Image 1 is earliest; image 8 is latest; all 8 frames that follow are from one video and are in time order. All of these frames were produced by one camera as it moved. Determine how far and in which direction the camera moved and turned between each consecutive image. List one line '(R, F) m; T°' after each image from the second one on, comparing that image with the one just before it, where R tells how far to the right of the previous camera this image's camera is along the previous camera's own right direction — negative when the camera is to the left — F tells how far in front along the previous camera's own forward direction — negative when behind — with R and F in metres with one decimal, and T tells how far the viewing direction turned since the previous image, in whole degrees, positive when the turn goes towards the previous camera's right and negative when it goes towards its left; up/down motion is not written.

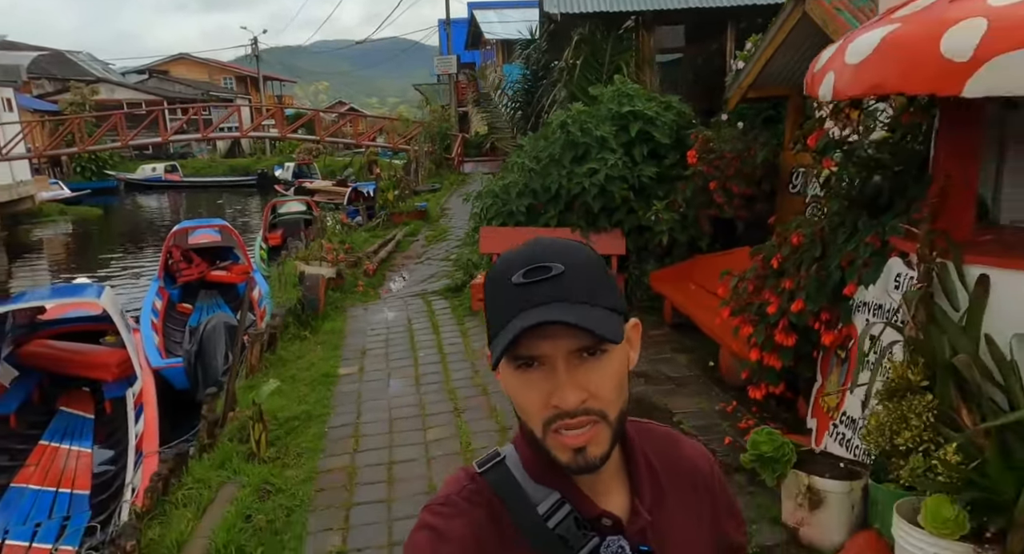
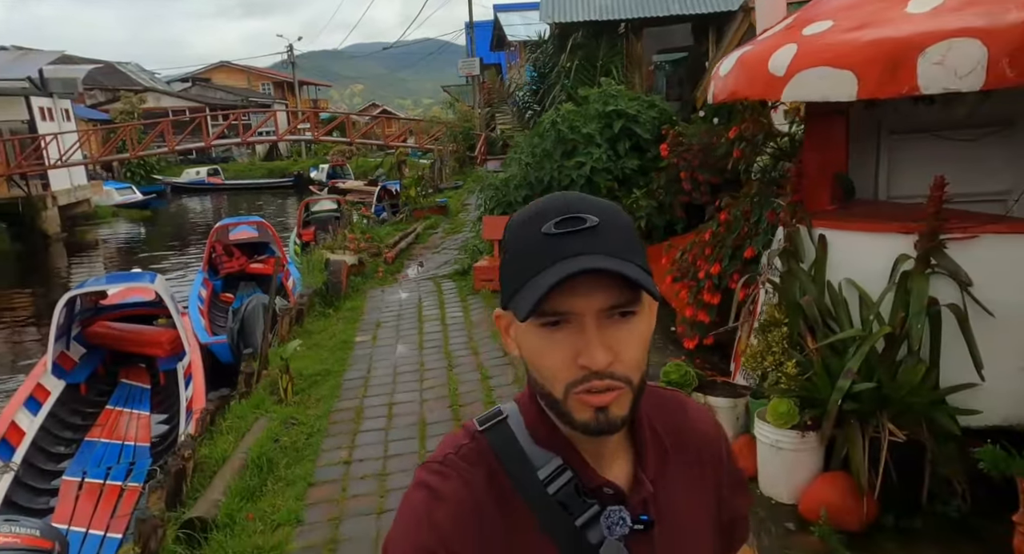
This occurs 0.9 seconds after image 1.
(+0.4, -1.0) m; -3°
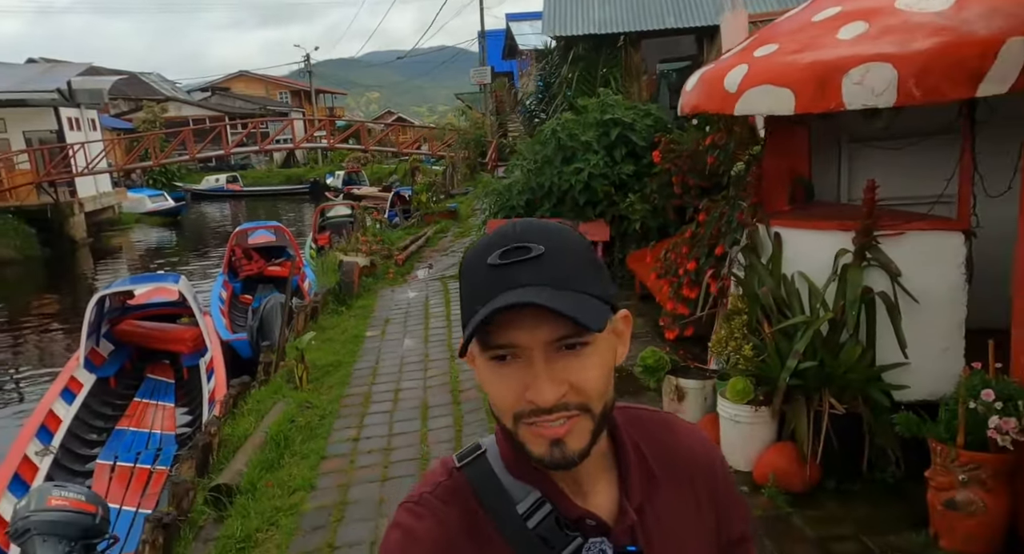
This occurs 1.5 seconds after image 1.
(+0.2, -0.5) m; -1°
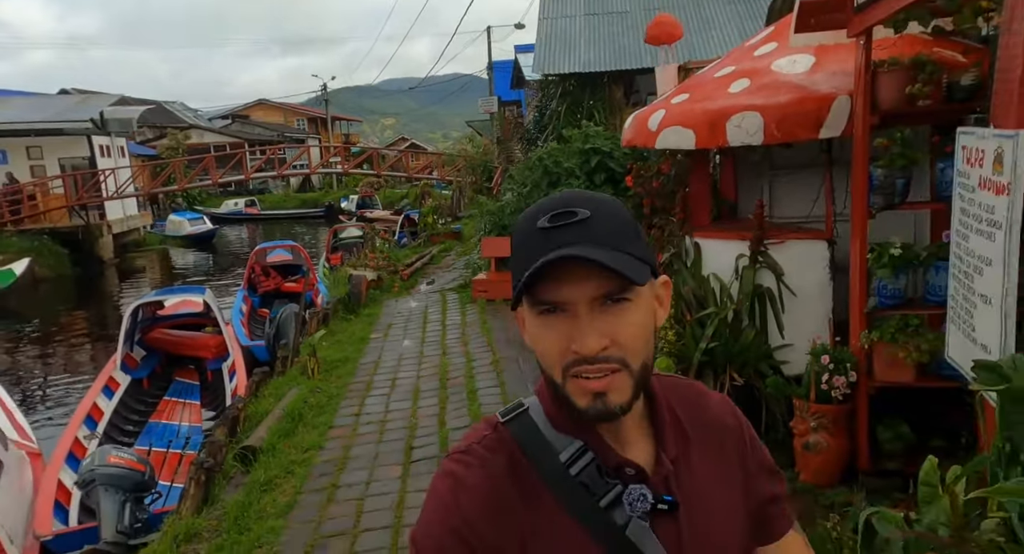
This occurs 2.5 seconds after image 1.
(+0.3, -1.0) m; -1°
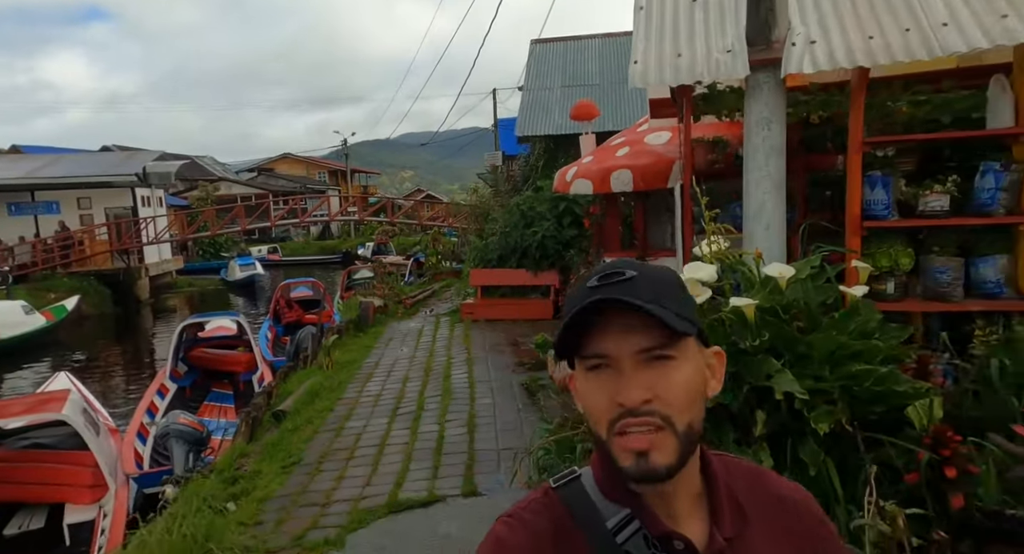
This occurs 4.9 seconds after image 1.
(+0.6, -2.0) m; -1°
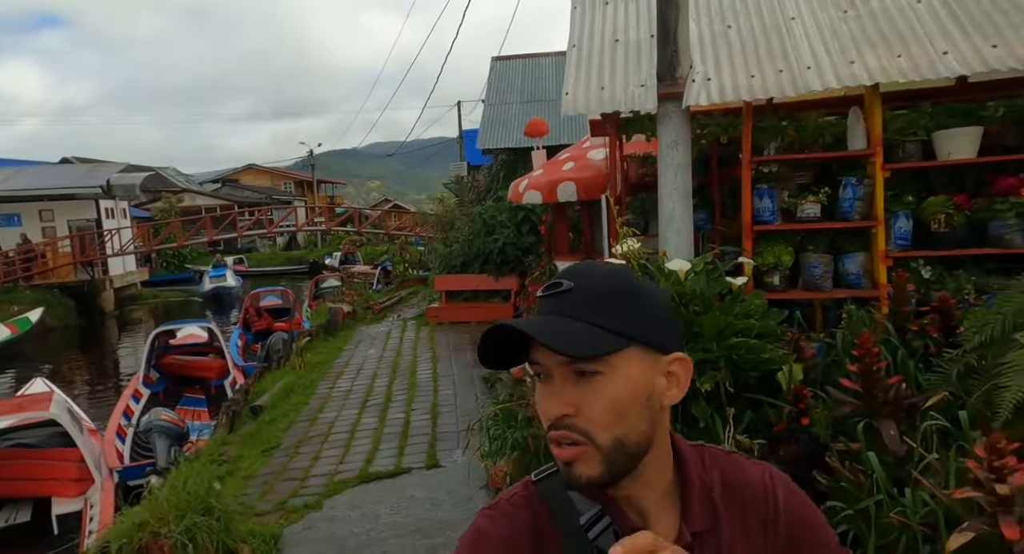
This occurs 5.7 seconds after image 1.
(+0.1, -0.7) m; +3°
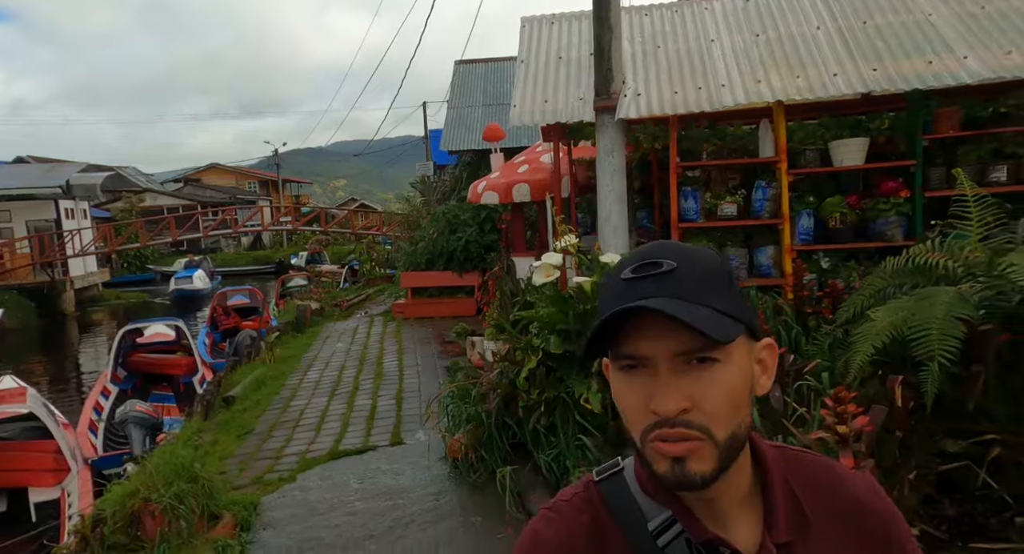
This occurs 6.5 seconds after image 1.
(+0.1, -0.5) m; +3°
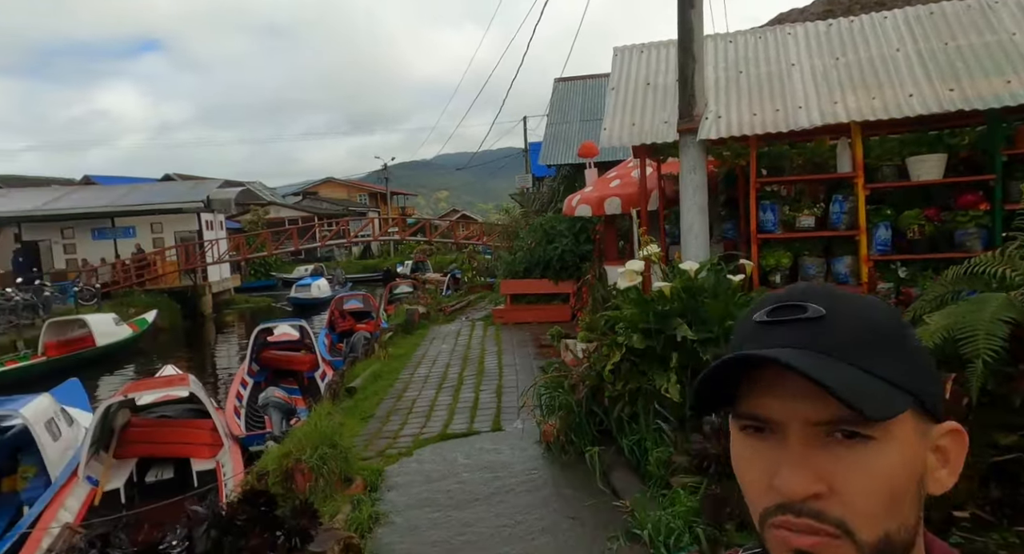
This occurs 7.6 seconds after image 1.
(+0.1, -0.6) m; -8°
